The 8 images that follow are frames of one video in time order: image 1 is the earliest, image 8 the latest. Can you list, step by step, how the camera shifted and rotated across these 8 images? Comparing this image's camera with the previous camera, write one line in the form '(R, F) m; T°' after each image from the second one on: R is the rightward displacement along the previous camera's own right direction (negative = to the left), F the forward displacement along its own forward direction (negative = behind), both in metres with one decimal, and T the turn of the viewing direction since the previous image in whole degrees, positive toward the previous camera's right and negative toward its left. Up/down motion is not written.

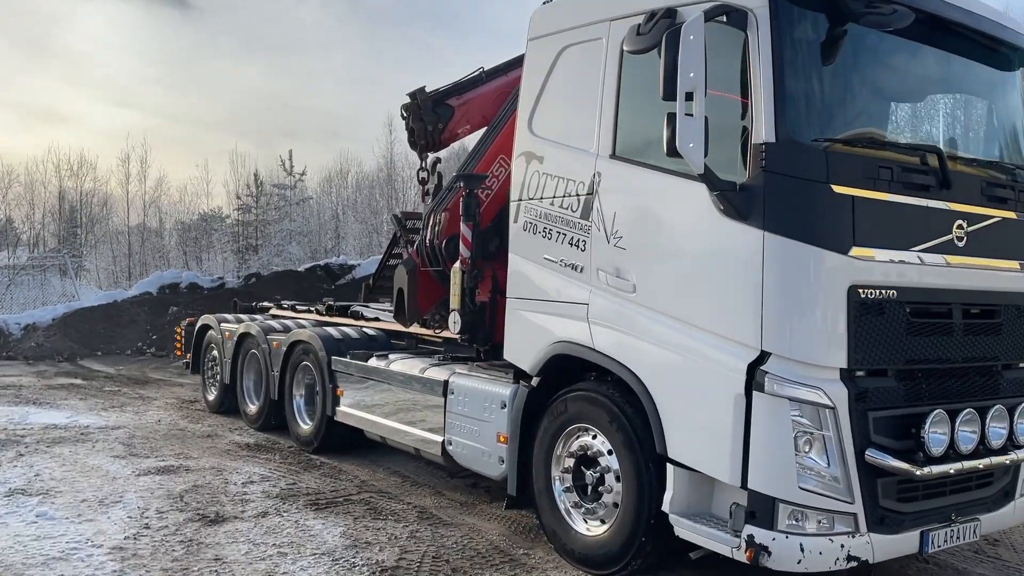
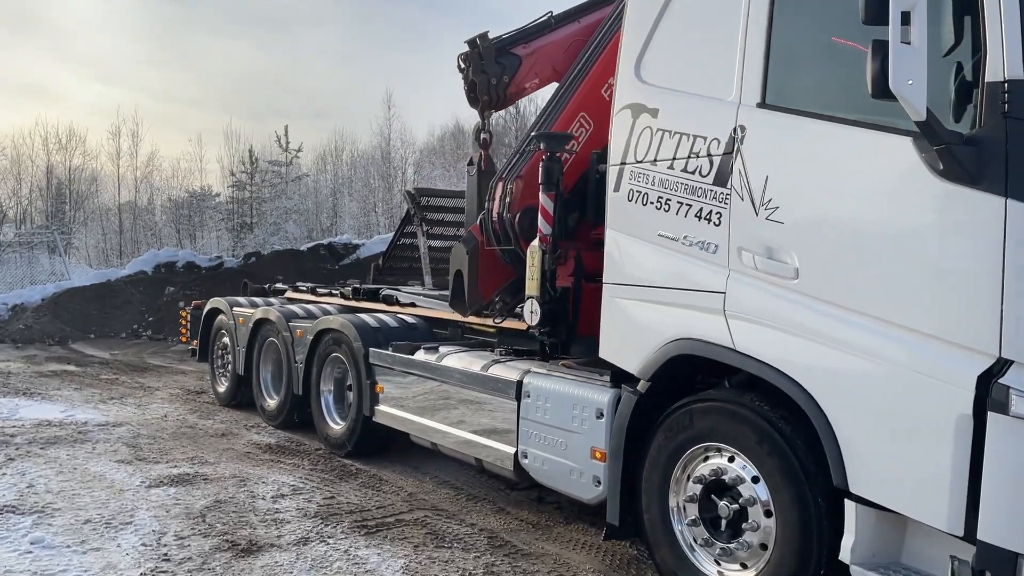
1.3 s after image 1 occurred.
(-0.6, +1.0) m; +1°
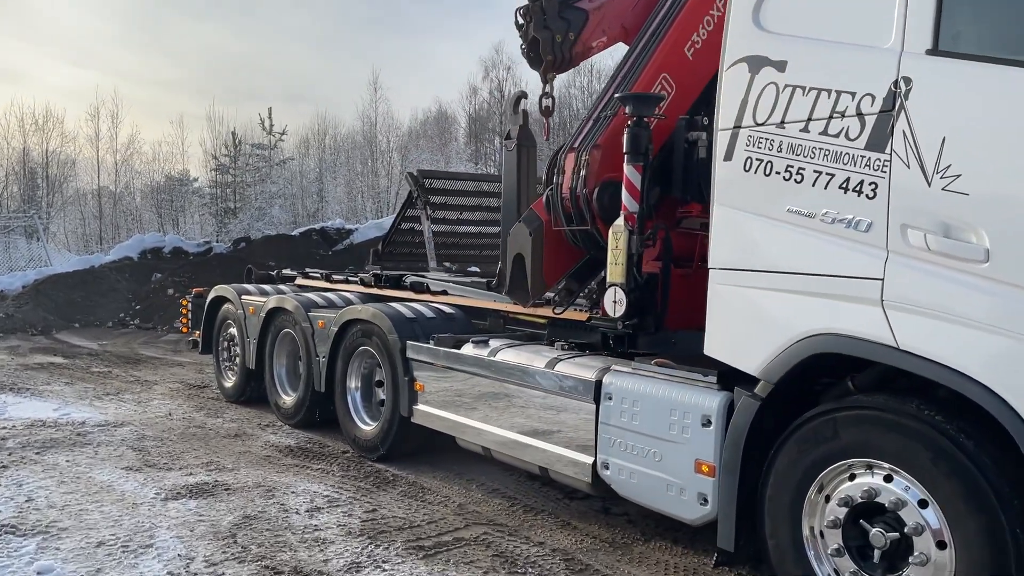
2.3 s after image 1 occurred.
(-0.5, +0.6) m; +1°
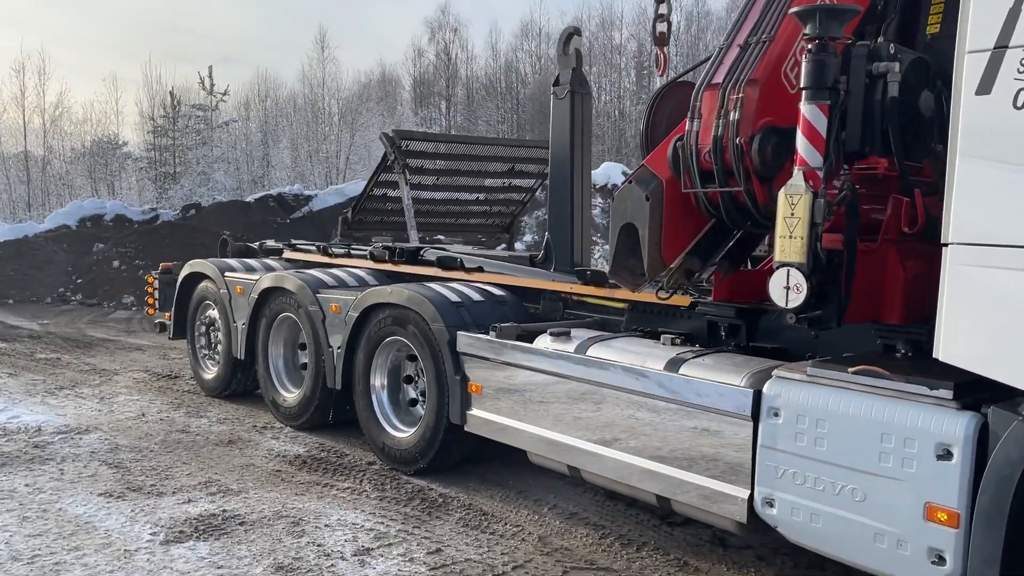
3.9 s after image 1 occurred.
(-0.7, +1.1) m; +4°
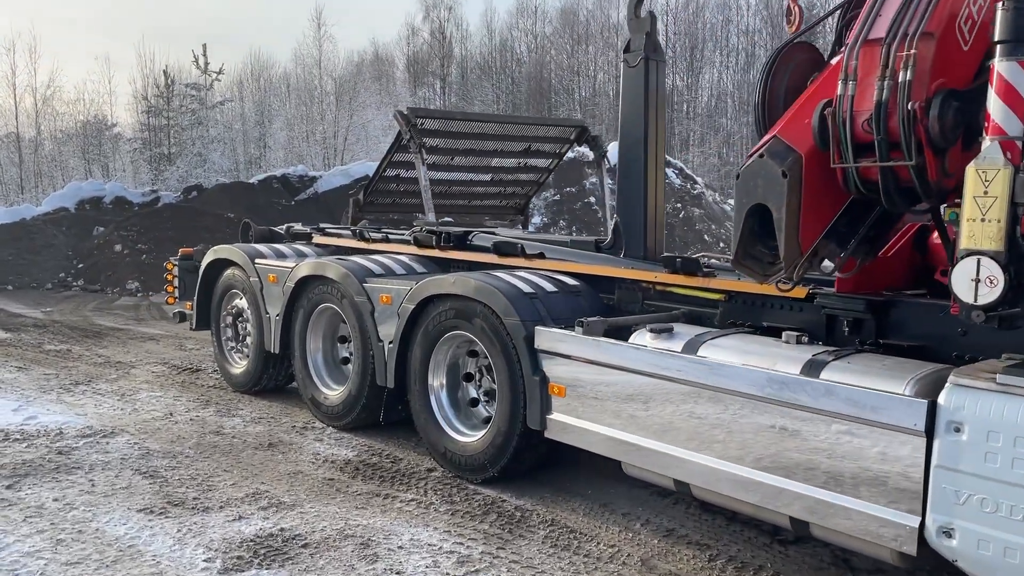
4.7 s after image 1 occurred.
(-0.5, +0.5) m; 0°
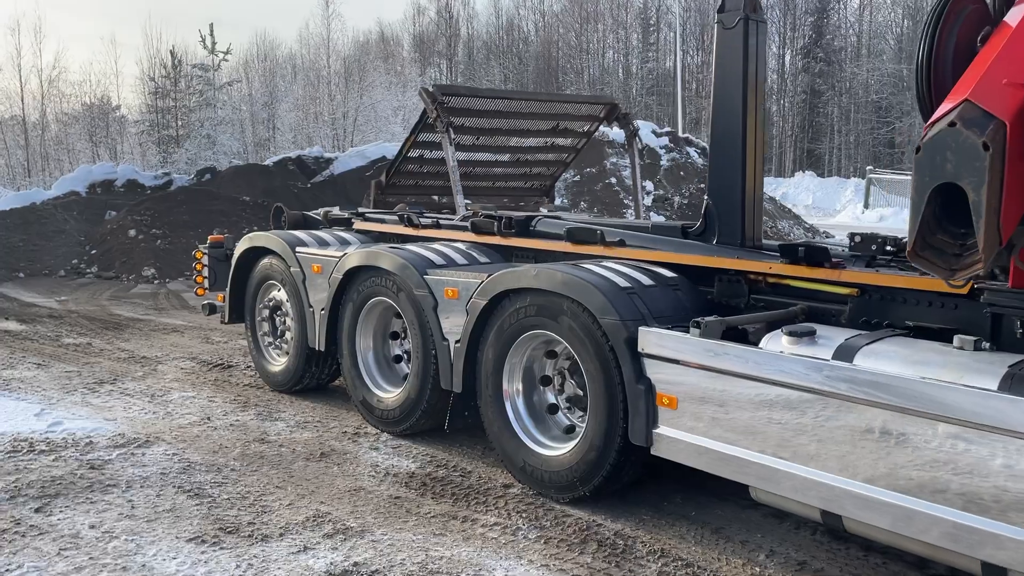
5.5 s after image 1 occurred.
(-0.4, +0.6) m; 0°
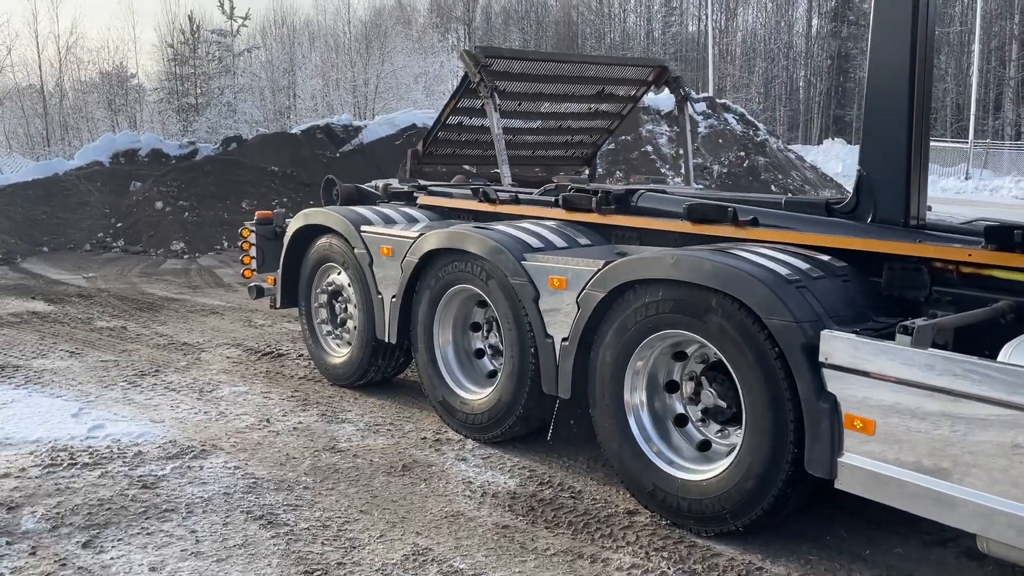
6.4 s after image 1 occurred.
(-0.5, +0.7) m; -1°
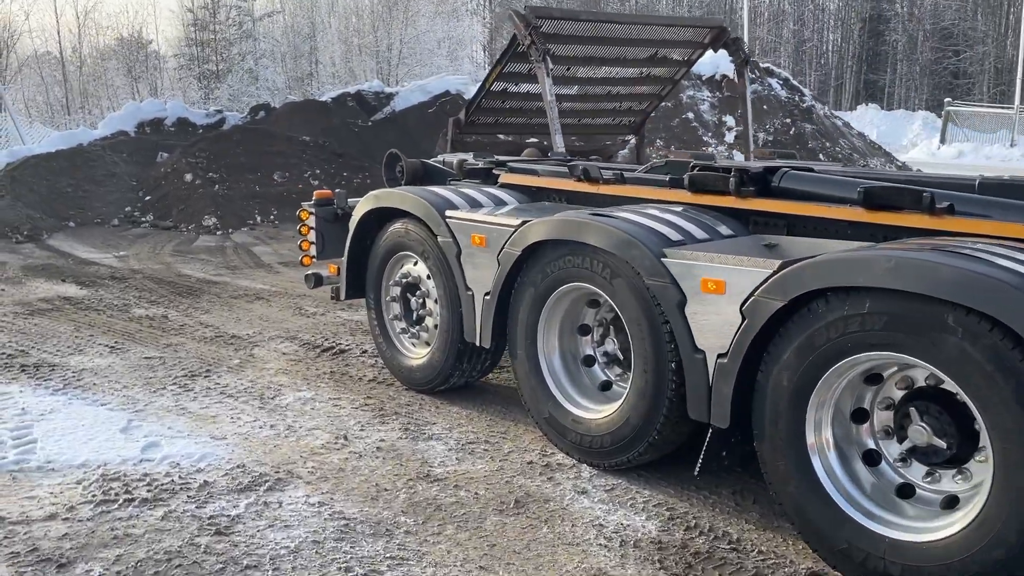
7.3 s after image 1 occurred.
(-0.5, +0.7) m; -1°
